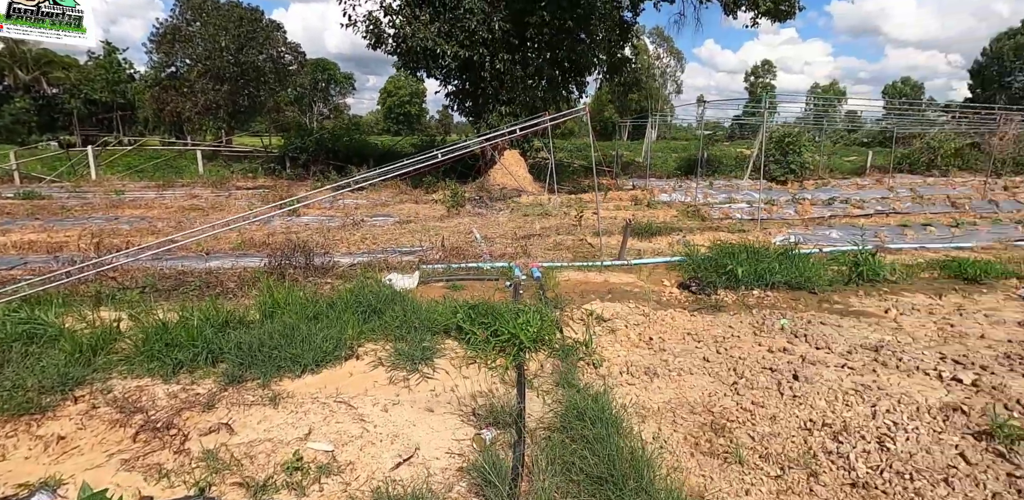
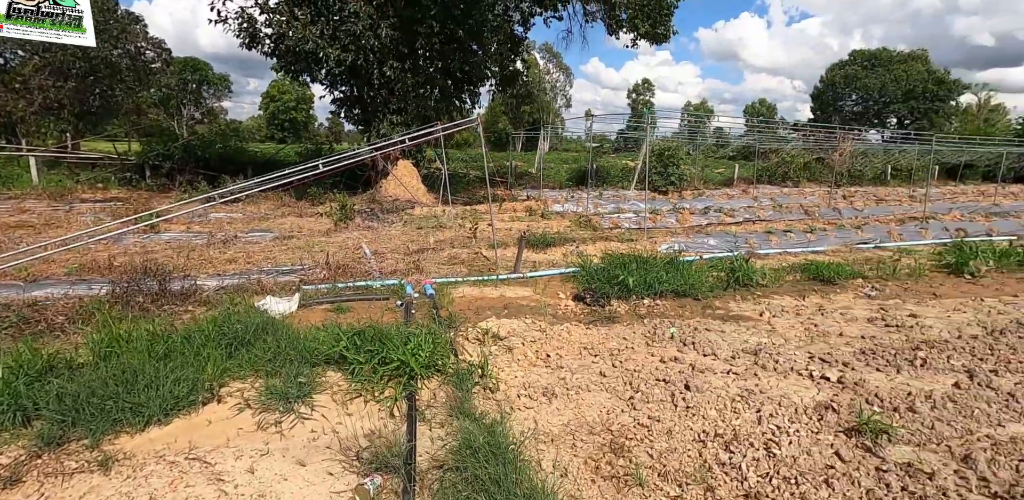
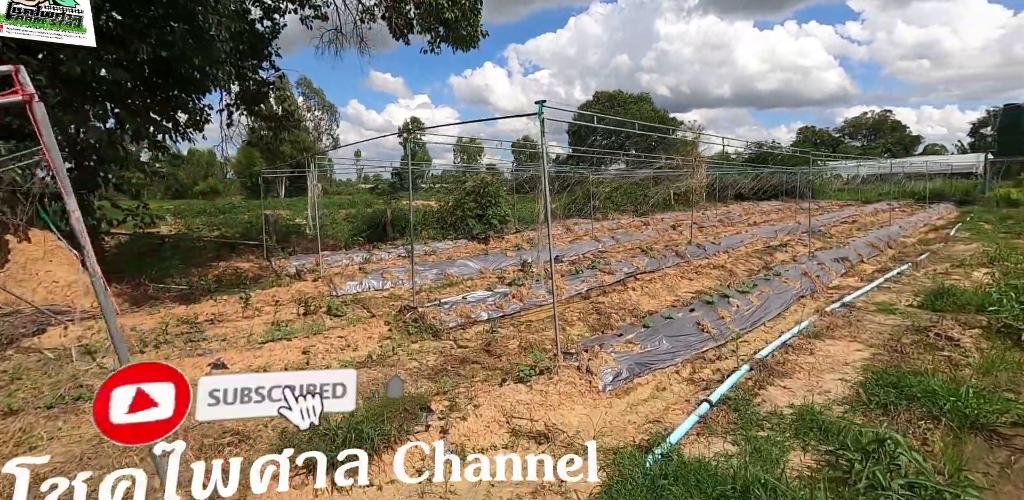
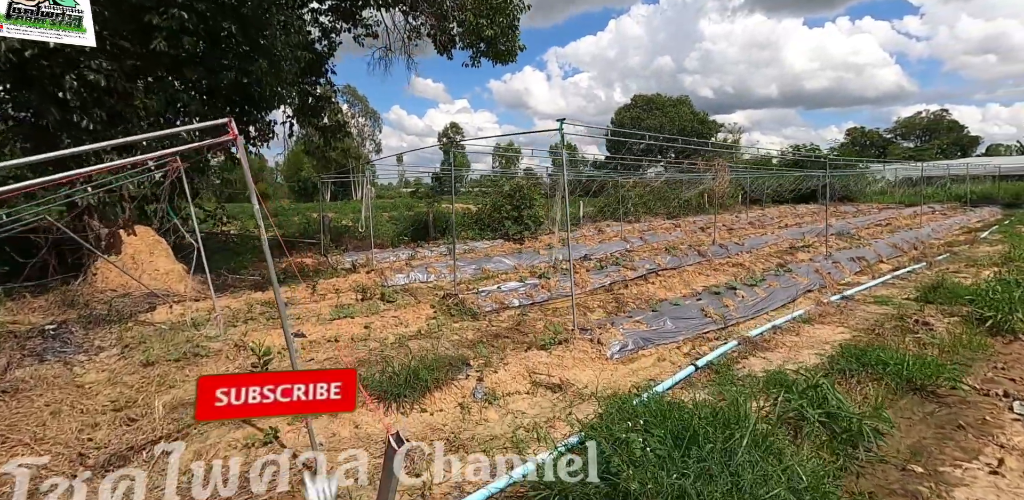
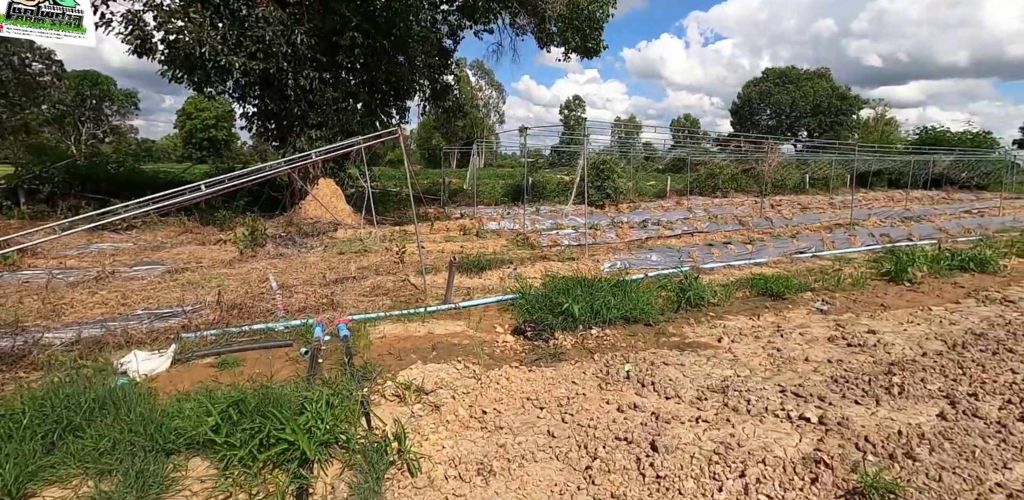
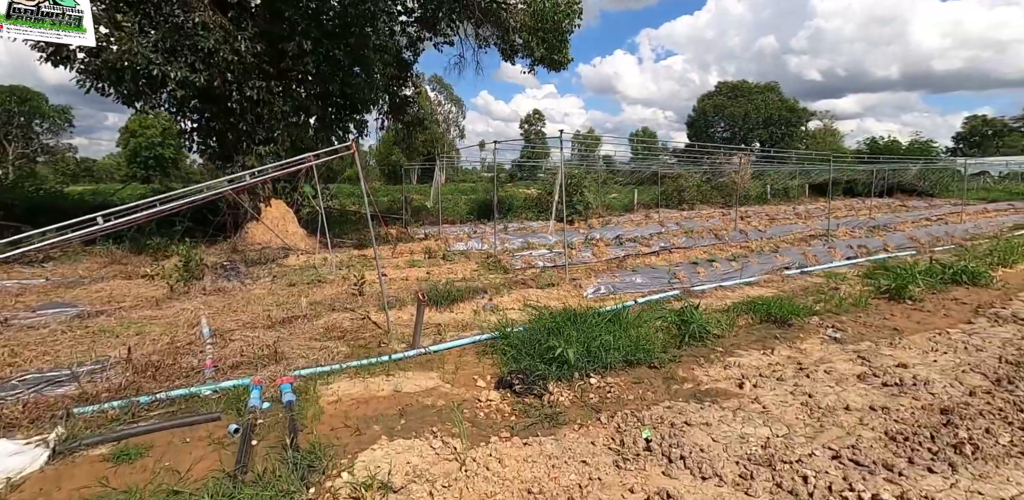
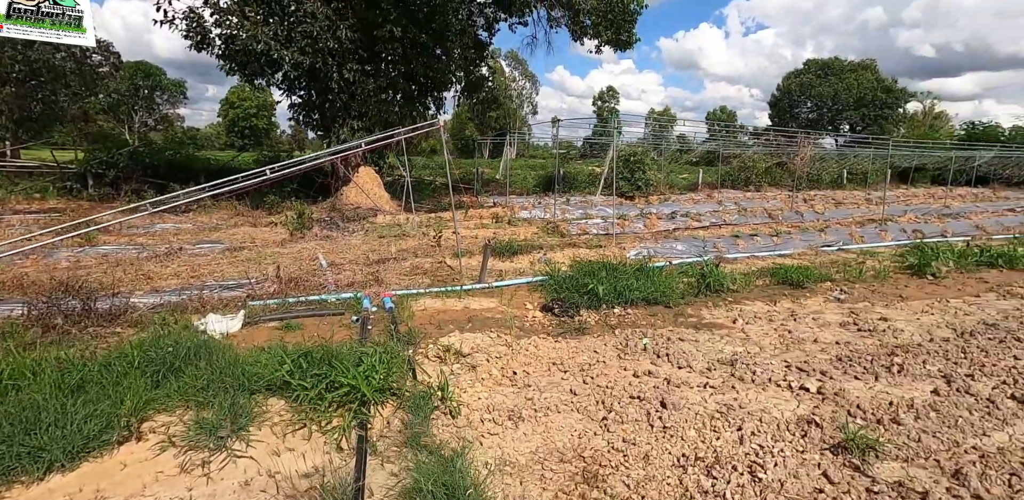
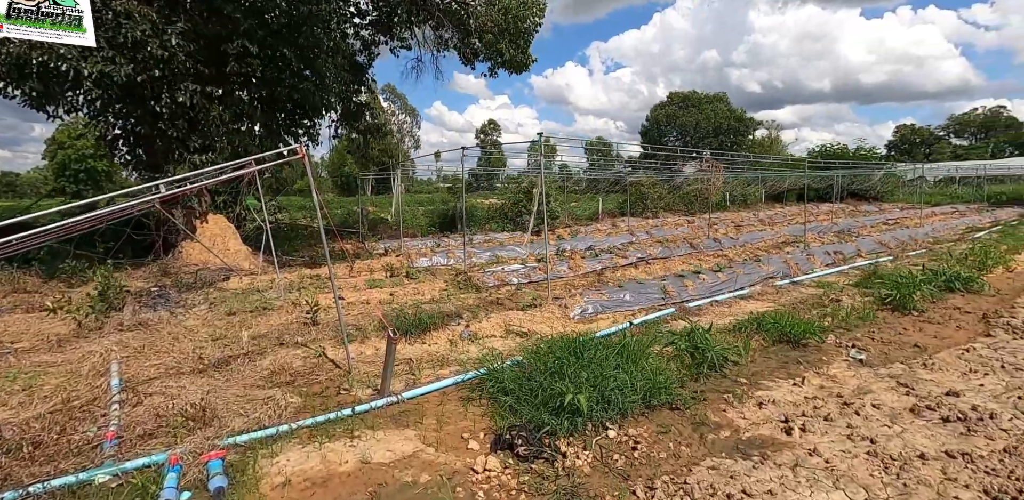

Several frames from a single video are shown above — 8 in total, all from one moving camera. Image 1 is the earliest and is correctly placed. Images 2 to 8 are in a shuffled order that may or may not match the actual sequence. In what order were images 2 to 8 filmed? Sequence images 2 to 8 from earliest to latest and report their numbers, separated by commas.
2, 7, 5, 6, 8, 4, 3
